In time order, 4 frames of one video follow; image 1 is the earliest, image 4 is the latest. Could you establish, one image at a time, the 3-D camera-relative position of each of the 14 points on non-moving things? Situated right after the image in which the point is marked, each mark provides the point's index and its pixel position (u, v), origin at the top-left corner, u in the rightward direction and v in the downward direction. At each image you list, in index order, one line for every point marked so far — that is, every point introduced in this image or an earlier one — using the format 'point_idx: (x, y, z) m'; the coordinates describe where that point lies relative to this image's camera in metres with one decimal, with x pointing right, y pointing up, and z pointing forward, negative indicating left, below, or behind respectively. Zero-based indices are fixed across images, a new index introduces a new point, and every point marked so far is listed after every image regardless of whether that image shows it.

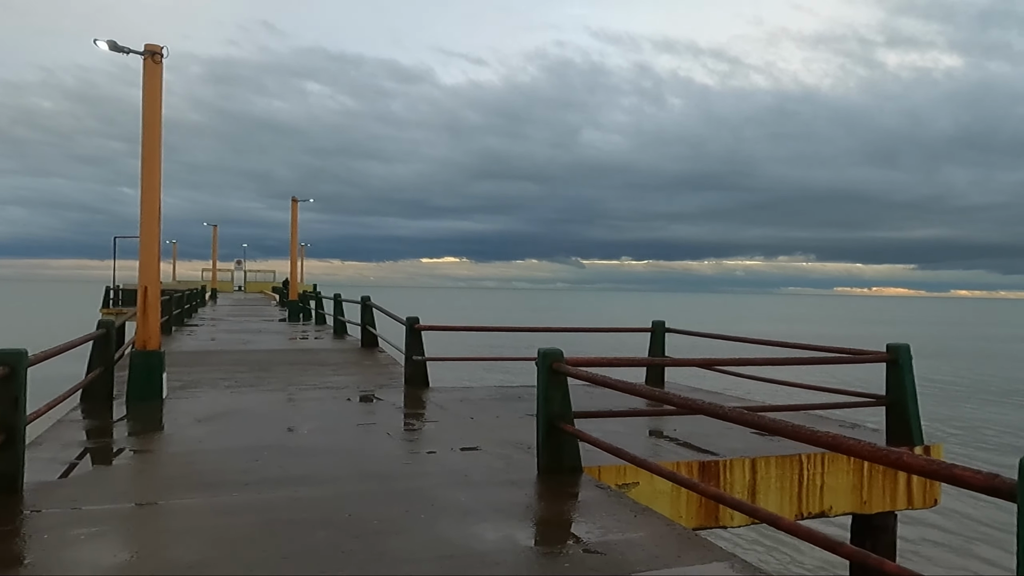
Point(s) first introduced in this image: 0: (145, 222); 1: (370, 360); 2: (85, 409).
0: (-3.8, +0.7, +8.0) m
1: (-2.1, -1.1, +11.3) m
2: (-4.4, -1.2, +7.8) m
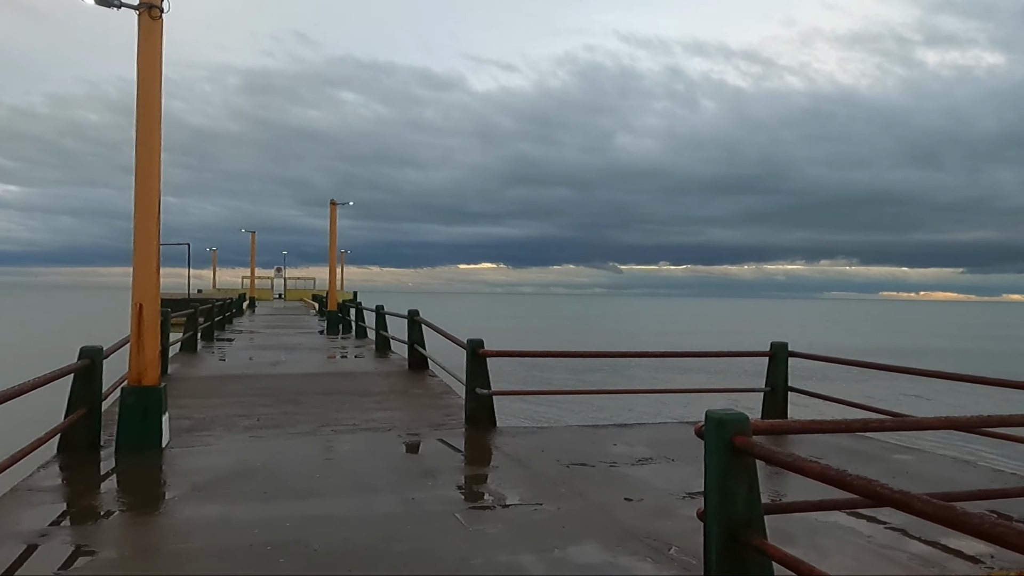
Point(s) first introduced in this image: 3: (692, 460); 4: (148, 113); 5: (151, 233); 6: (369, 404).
0: (-3.0, +0.5, +6.2) m
1: (-1.1, -1.2, +9.4) m
2: (-3.6, -1.4, +6.1) m
3: (+1.6, -1.5, +6.7) m
4: (-3.0, +1.4, +6.2) m
5: (-2.9, +0.5, +6.2) m
6: (-1.6, -1.3, +8.4) m
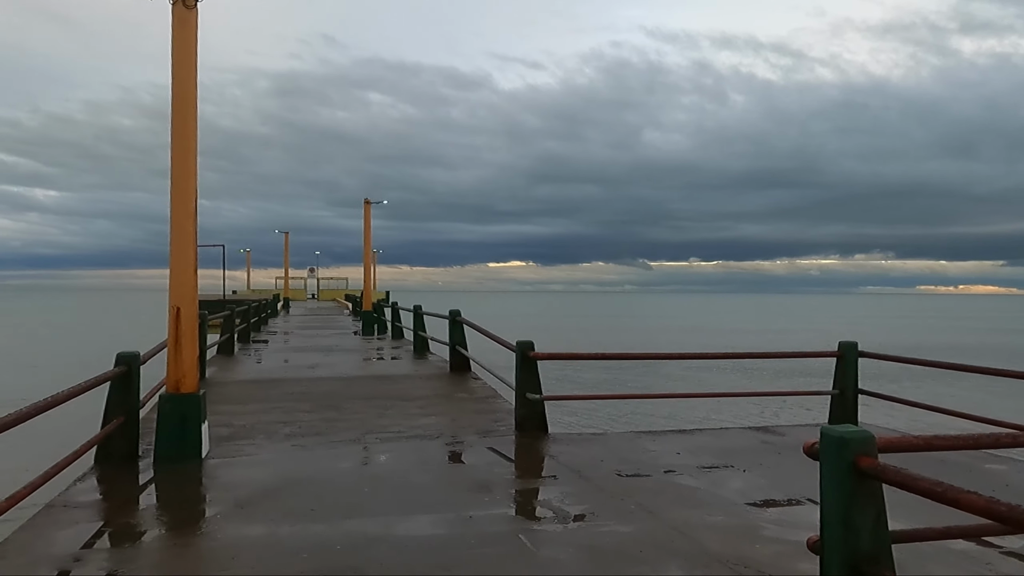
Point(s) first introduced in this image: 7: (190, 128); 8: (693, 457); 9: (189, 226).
0: (-2.6, +0.5, +5.9) m
1: (-0.6, -1.2, +9.1) m
2: (-3.1, -1.4, +5.8) m
3: (+2.0, -1.5, +6.3) m
4: (-2.5, +1.4, +5.9) m
5: (-2.5, +0.4, +5.9) m
6: (-1.0, -1.3, +8.0) m
7: (-2.5, +1.2, +5.9) m
8: (+1.6, -1.5, +6.6) m
9: (-2.5, +0.5, +5.9) m
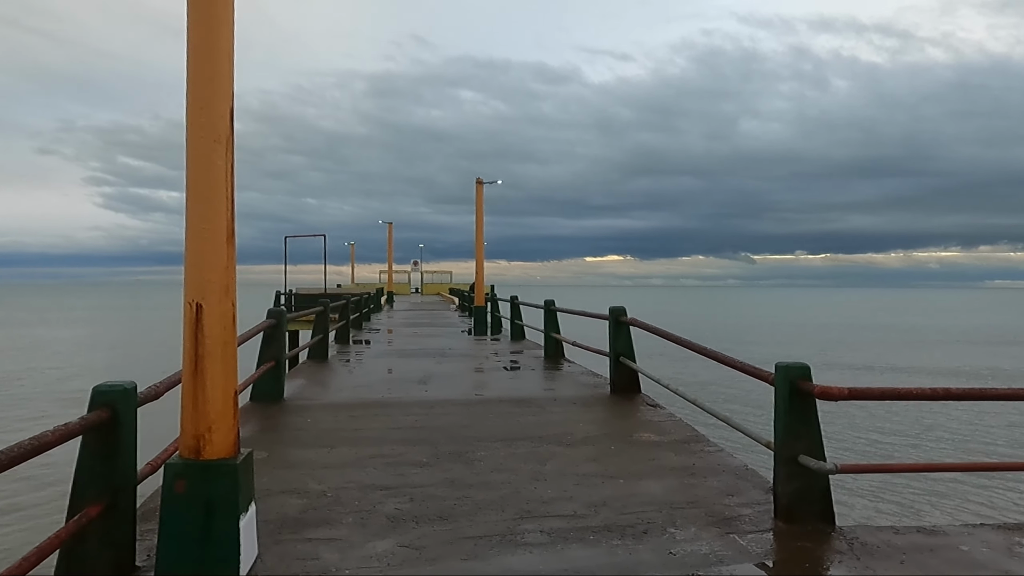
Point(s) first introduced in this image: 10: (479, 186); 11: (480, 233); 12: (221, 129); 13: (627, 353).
0: (-1.4, +0.6, +3.2) m
1: (+1.1, -1.1, +6.1) m
2: (-1.9, -1.3, +3.1) m
3: (+3.3, -1.4, +3.0) m
4: (-1.3, +1.5, +3.2) m
5: (-1.3, +0.5, +3.2) m
6: (+0.5, -1.2, +5.1) m
7: (-1.3, +1.3, +3.2) m
8: (+2.9, -1.4, +3.3) m
9: (-1.2, +0.6, +3.2) m
10: (-0.9, +2.6, +19.6) m
11: (-0.9, +1.4, +19.0) m
12: (-1.3, +0.7, +3.2) m
13: (+1.1, -0.6, +7.4) m
